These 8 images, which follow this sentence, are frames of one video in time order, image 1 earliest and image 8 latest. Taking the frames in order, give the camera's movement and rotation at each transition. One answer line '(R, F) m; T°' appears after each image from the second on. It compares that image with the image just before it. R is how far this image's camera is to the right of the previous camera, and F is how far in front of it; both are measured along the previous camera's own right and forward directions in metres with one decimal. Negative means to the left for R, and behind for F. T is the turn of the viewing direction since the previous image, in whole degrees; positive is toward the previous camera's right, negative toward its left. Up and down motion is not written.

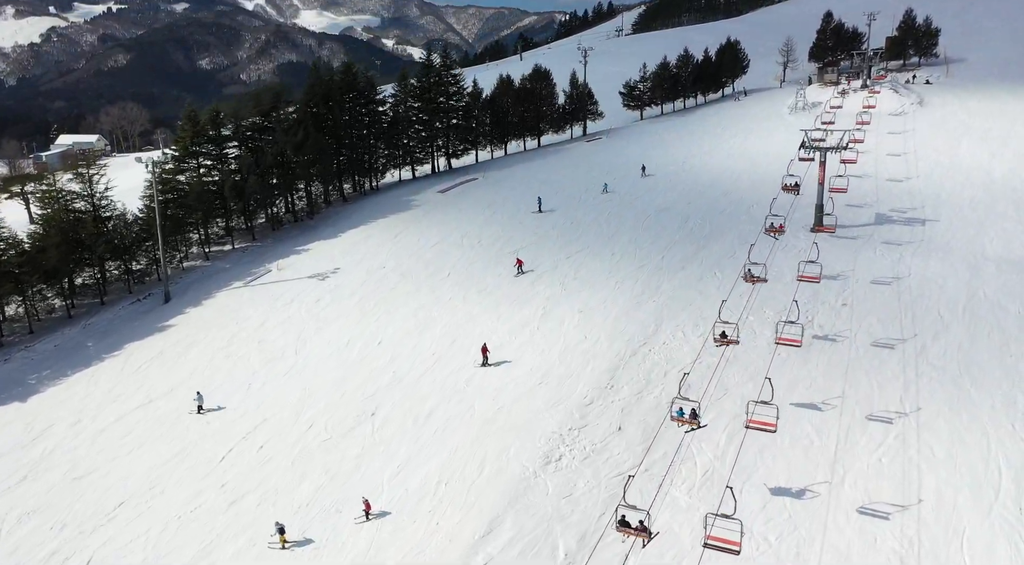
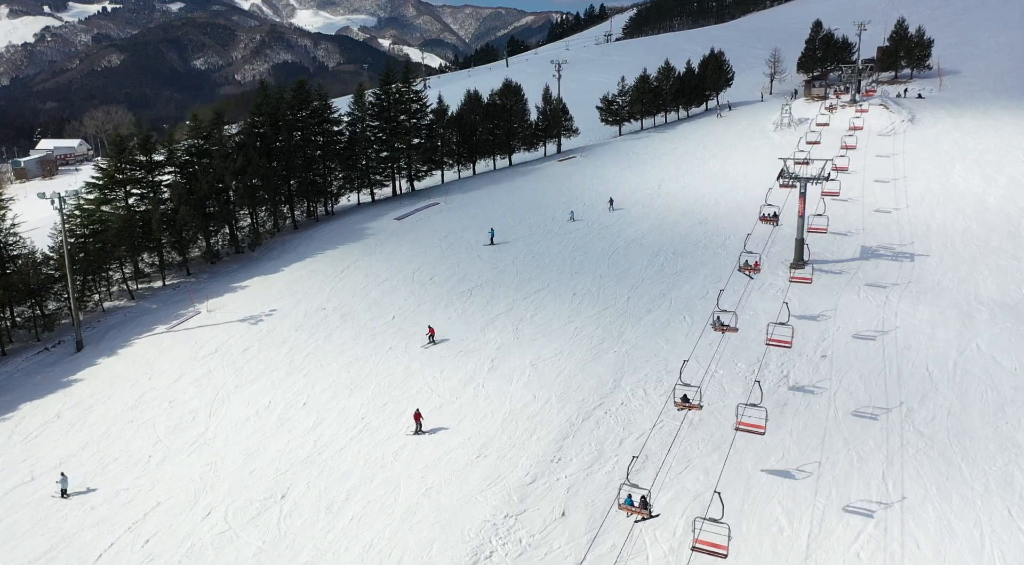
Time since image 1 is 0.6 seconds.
(+2.2, +3.2) m; 0°
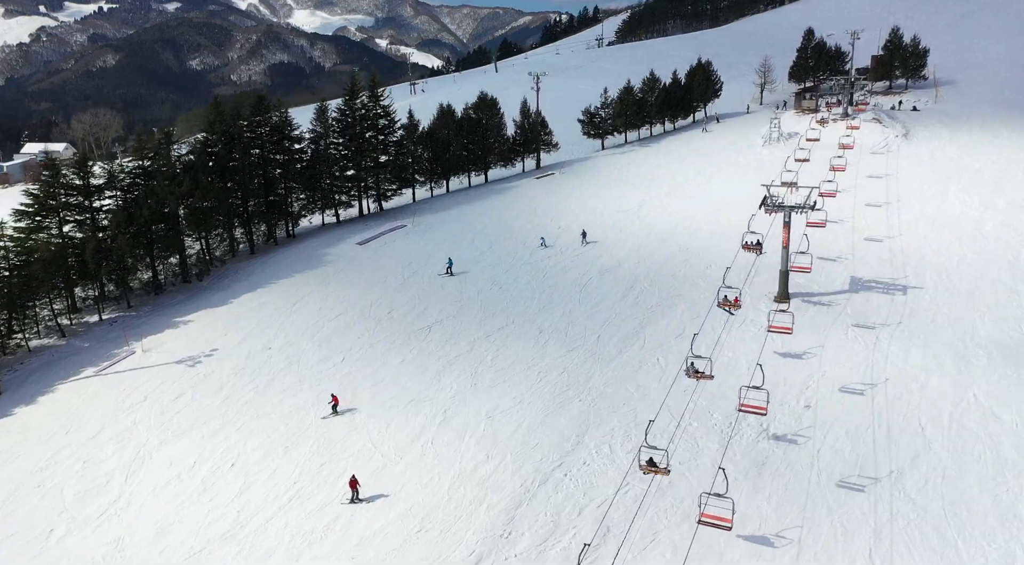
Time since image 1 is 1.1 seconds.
(+1.6, +2.6) m; 0°
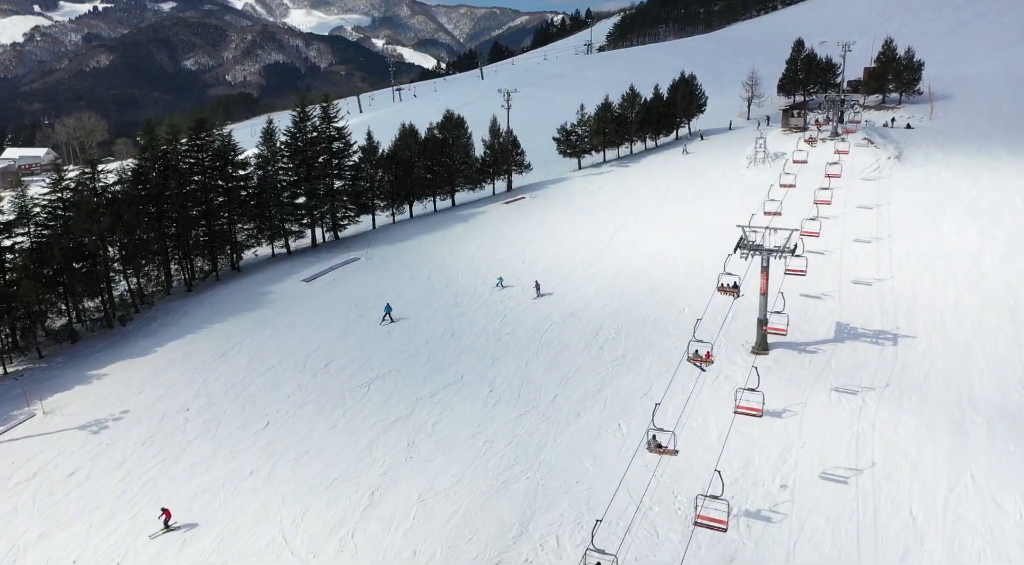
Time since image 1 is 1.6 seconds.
(+2.0, +3.3) m; 0°
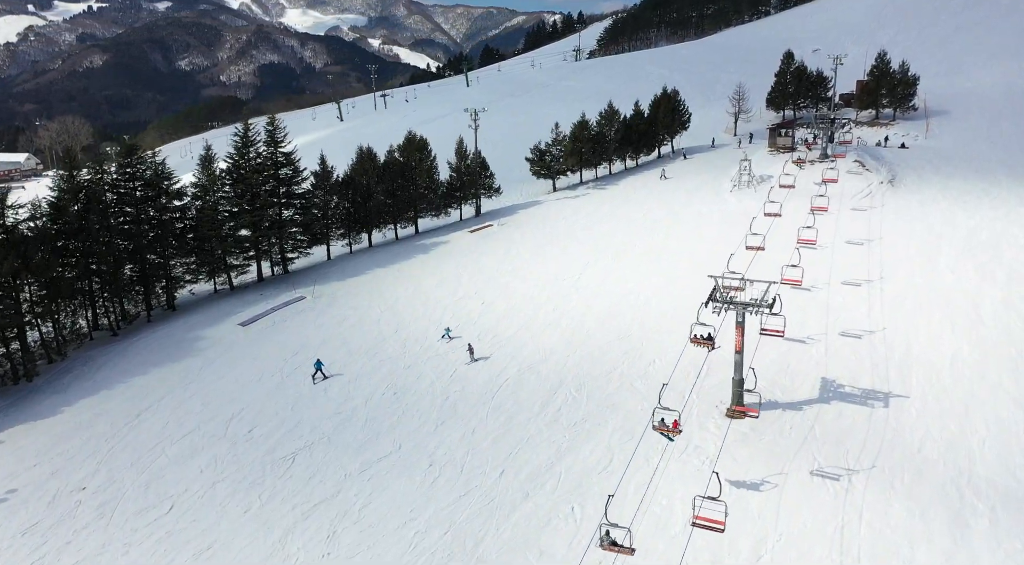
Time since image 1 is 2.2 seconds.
(+2.0, +3.4) m; 0°
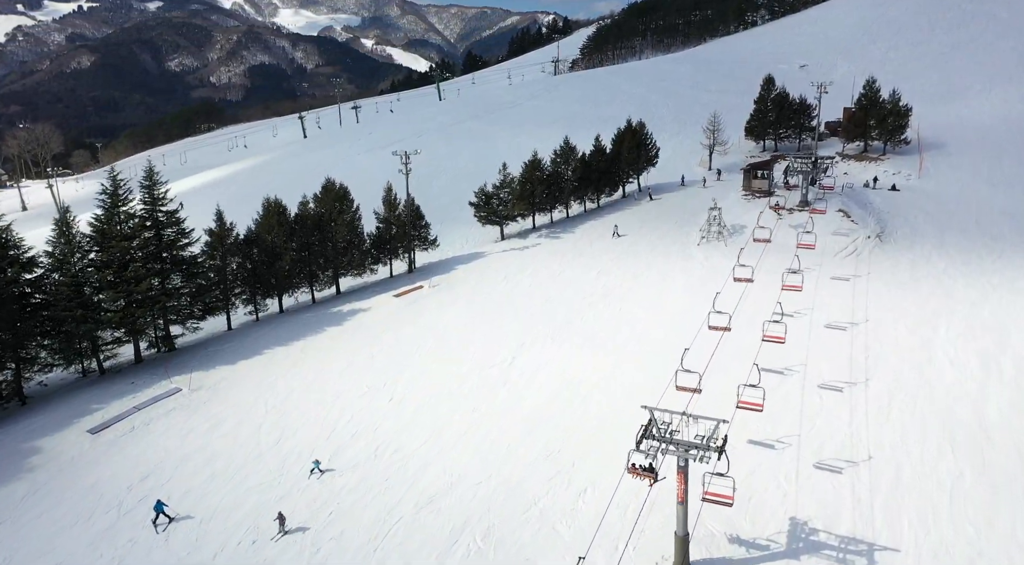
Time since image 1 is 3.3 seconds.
(+3.5, +6.2) m; 0°
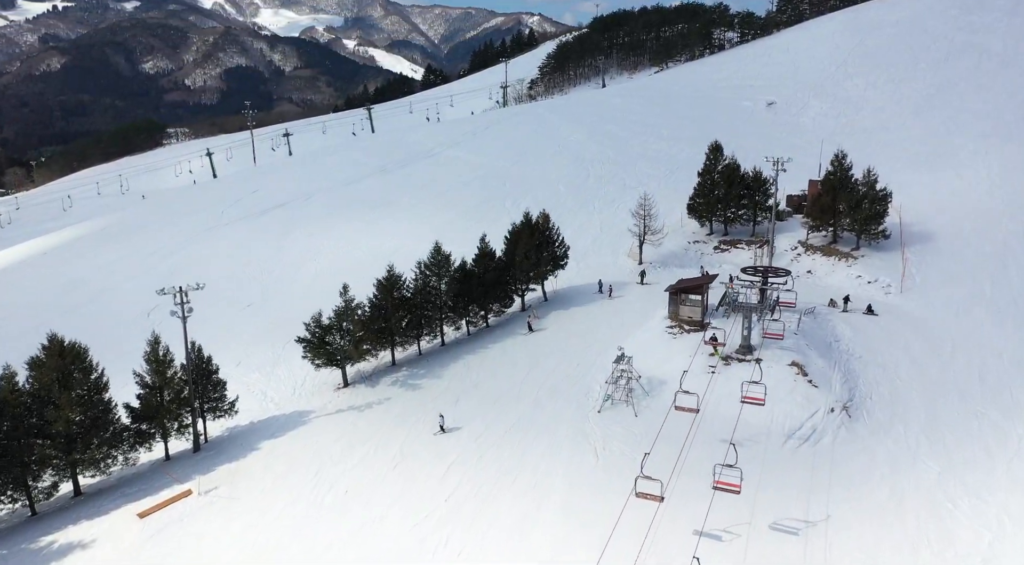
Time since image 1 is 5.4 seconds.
(+6.9, +12.5) m; +1°
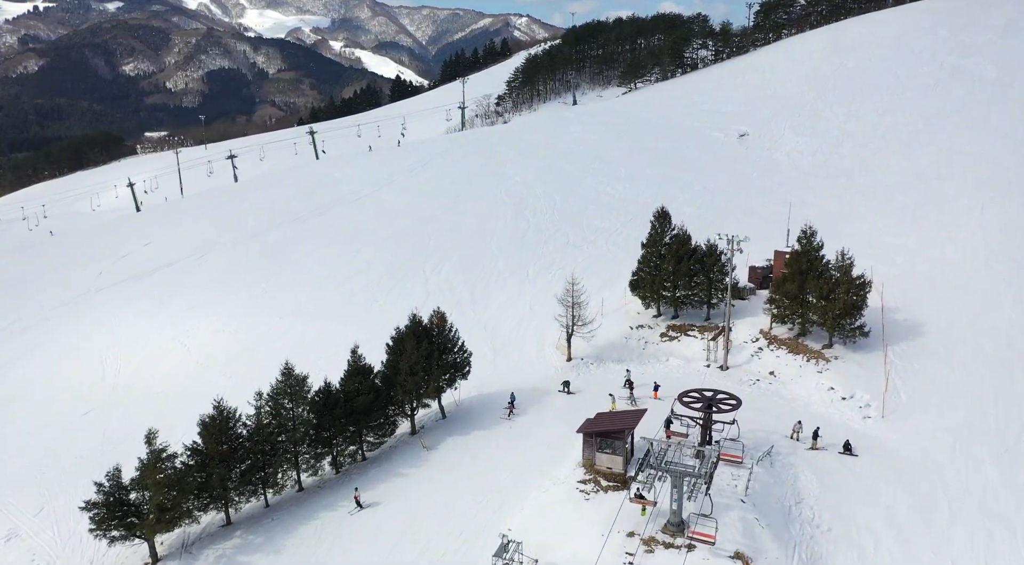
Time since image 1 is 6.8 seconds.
(+4.8, +8.5) m; +1°
